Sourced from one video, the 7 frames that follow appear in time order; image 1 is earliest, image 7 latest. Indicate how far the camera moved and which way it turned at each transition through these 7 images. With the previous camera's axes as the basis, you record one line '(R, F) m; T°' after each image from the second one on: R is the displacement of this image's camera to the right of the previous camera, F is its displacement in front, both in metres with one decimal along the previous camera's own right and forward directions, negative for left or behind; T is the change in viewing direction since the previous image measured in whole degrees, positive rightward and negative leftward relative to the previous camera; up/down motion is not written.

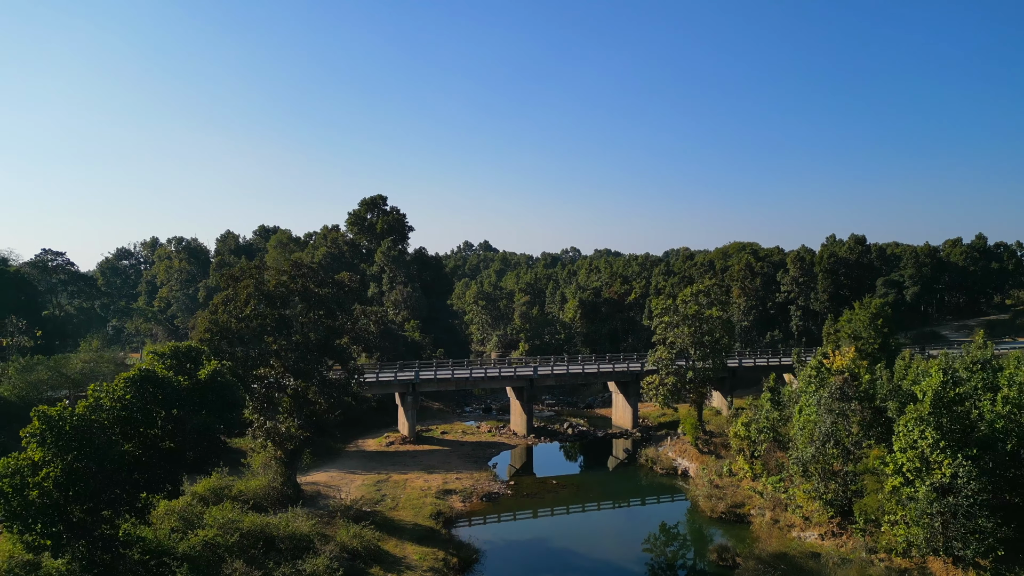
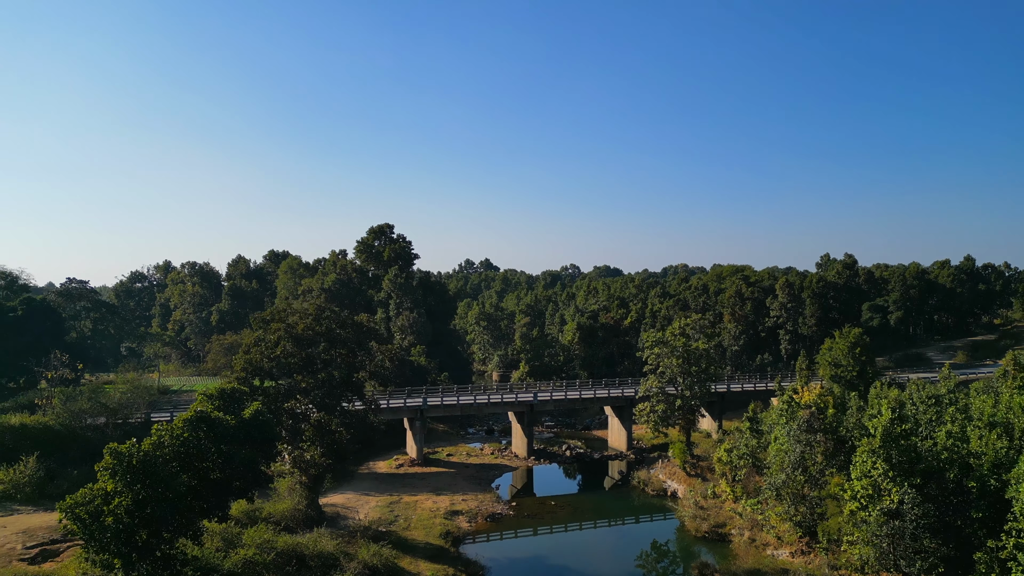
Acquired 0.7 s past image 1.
(0.0, -1.3) m; 0°
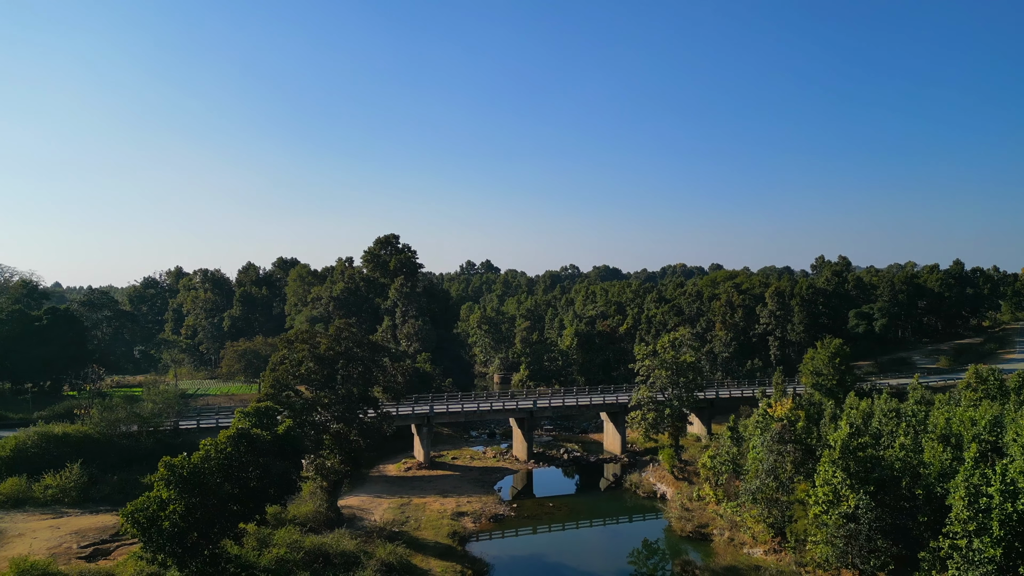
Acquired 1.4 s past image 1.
(0.0, -1.3) m; 0°
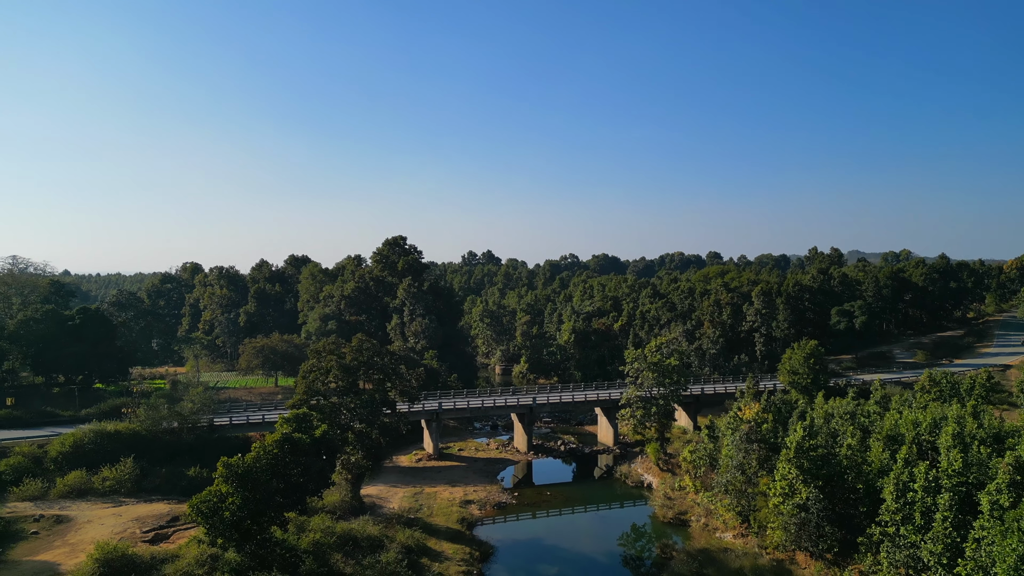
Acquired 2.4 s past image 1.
(0.0, -1.8) m; 0°
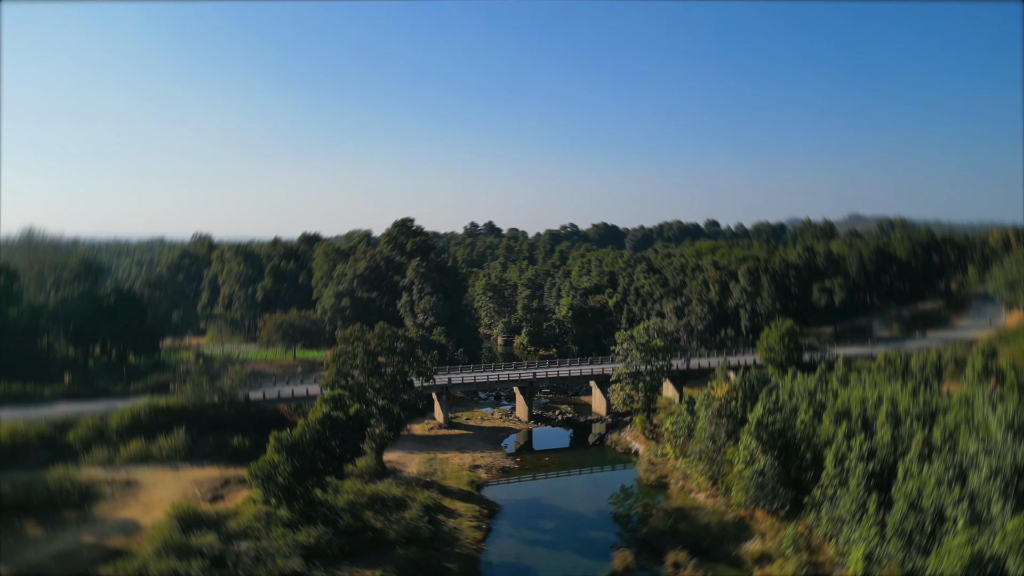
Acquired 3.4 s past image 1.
(-0.1, -2.2) m; 0°
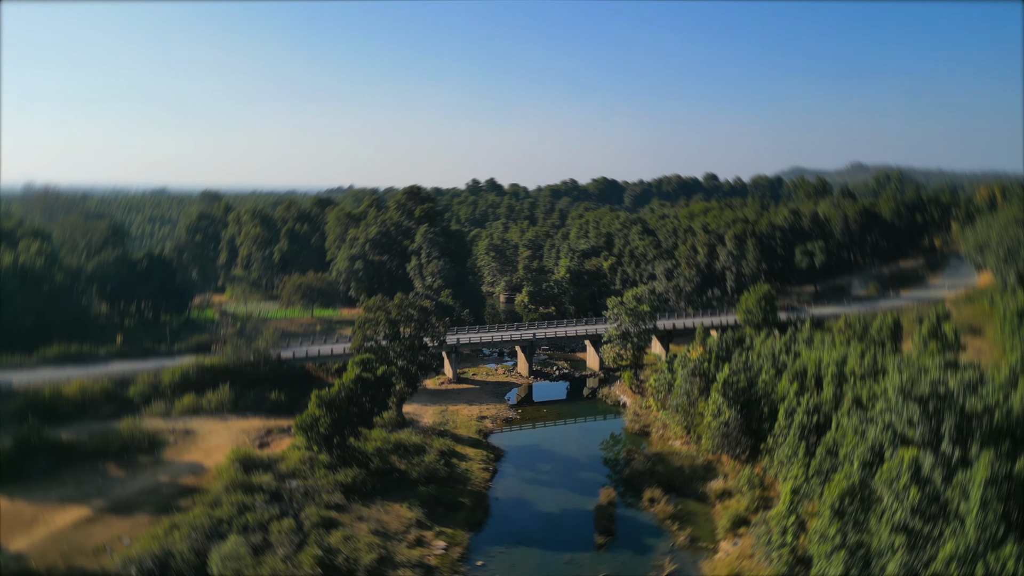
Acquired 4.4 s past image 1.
(-0.1, -2.5) m; 0°
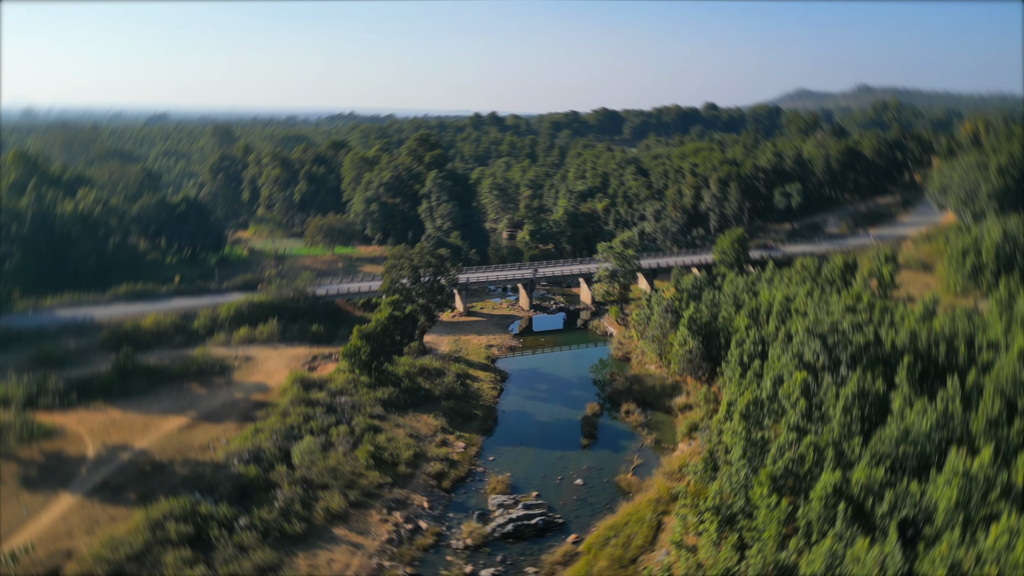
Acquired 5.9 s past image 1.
(-0.1, -3.8) m; 0°
